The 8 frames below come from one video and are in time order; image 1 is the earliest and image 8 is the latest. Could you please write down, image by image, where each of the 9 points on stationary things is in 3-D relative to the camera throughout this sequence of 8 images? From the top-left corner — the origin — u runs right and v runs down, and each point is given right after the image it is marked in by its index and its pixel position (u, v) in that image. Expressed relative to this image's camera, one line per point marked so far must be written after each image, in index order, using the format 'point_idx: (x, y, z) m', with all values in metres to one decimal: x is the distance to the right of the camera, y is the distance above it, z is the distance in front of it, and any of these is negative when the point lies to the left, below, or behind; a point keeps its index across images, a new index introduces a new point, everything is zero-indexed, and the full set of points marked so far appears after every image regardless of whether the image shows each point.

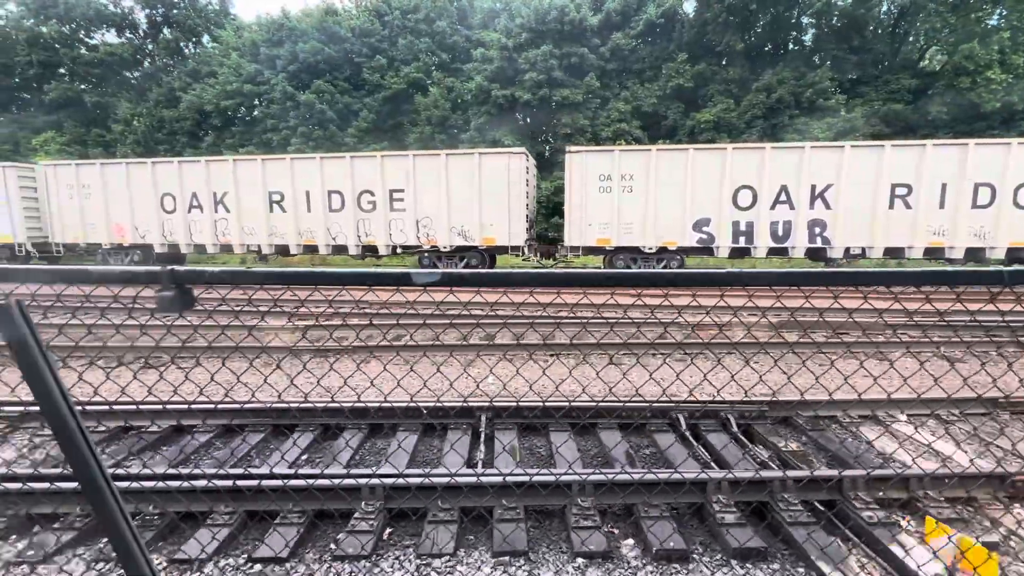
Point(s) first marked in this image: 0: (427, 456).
0: (-0.5, -1.0, +2.9) m
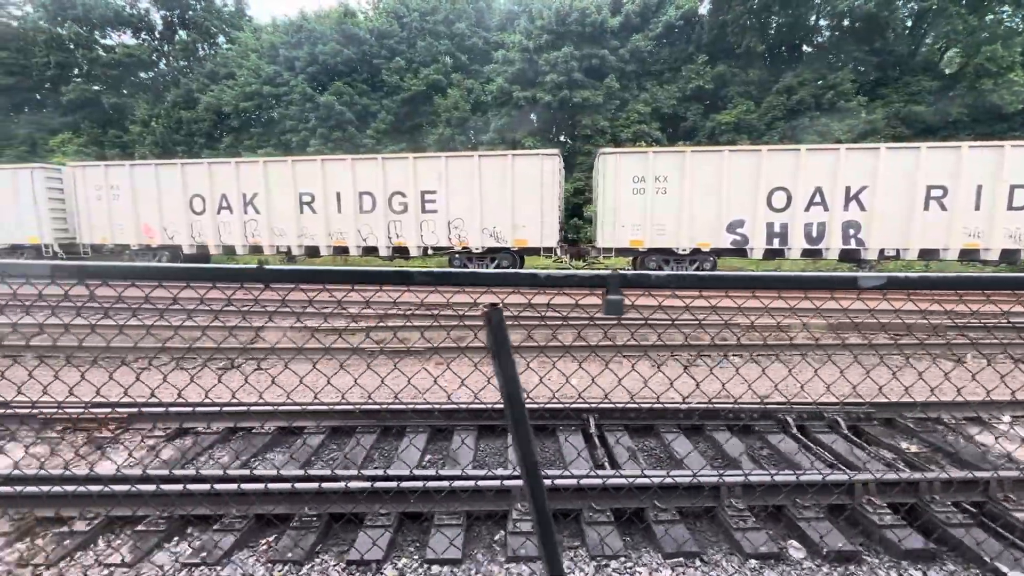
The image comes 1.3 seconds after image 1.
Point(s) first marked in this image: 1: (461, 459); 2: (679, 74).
0: (+0.2, -1.0, +2.9) m
1: (-0.2, -1.0, +2.8) m
2: (+6.2, +7.9, +17.8) m
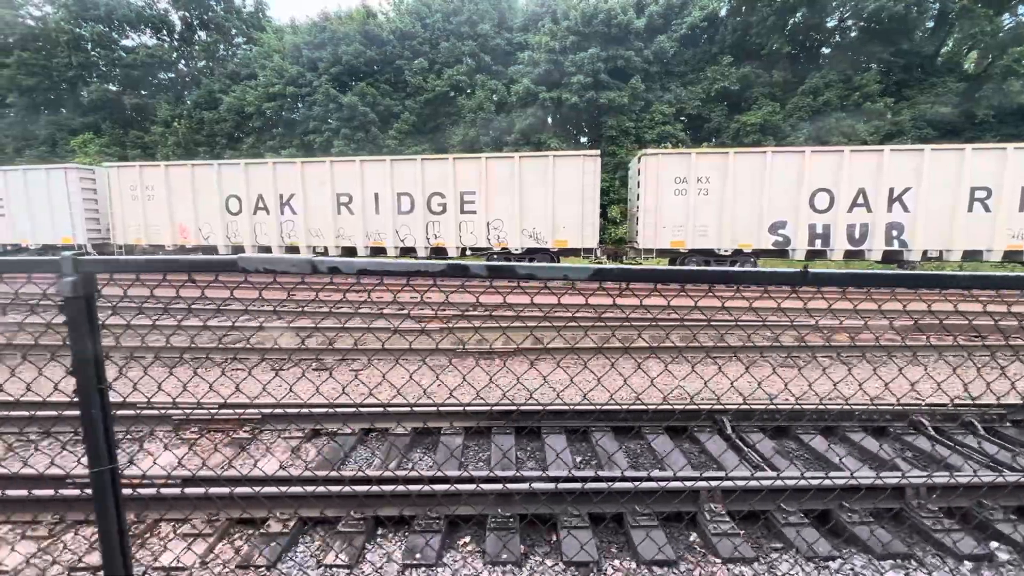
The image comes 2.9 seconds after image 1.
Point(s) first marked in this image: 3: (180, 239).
0: (+1.1, -1.0, +2.9) m
1: (+0.6, -1.0, +2.8) m
2: (+7.0, +7.8, +17.8) m
3: (-8.4, +1.2, +12.3) m
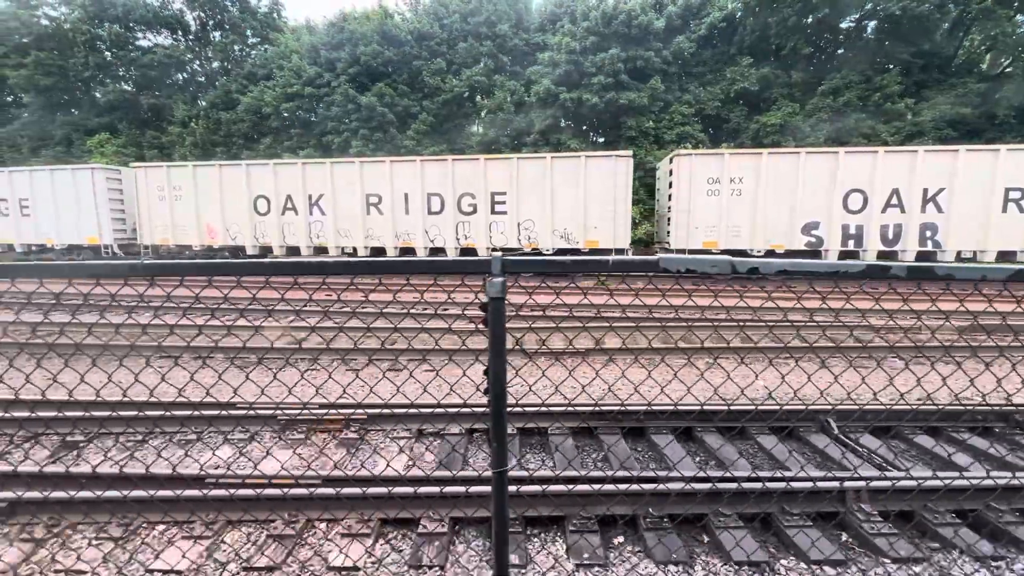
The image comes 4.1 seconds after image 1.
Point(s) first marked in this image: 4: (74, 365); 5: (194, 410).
0: (+1.8, -1.0, +2.9) m
1: (+1.3, -1.0, +2.9) m
2: (+7.7, +7.8, +17.8) m
3: (-7.7, +1.2, +12.3) m
4: (-5.0, -0.9, +5.5) m
5: (-2.2, -0.9, +3.4) m
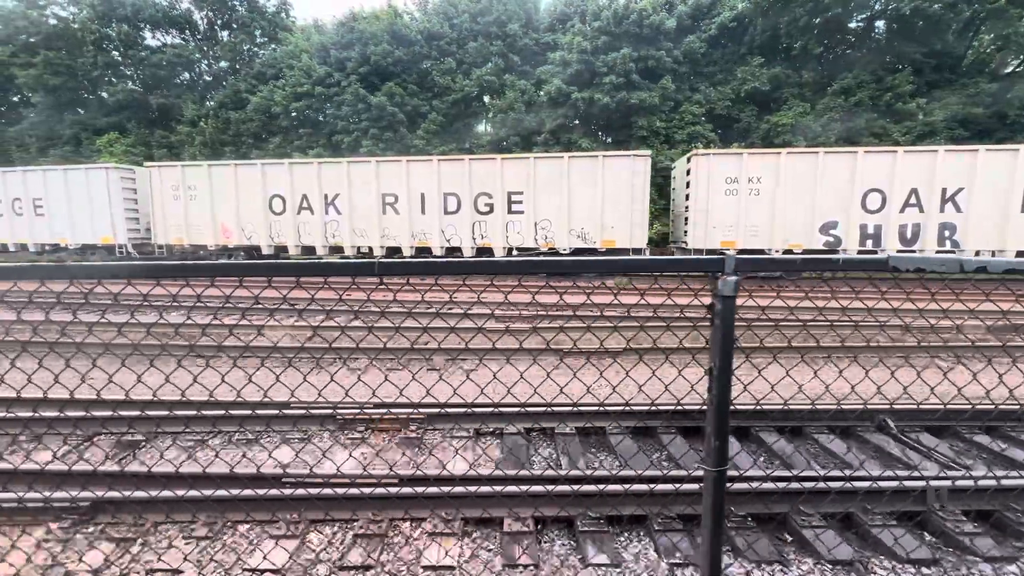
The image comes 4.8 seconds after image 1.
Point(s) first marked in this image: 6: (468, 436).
0: (+2.2, -1.0, +2.9) m
1: (+1.7, -1.0, +2.9) m
2: (+8.1, +7.8, +17.8) m
3: (-7.3, +1.2, +12.3) m
4: (-4.6, -0.9, +5.5) m
5: (-1.9, -0.9, +3.4) m
6: (-0.3, -1.0, +3.2) m
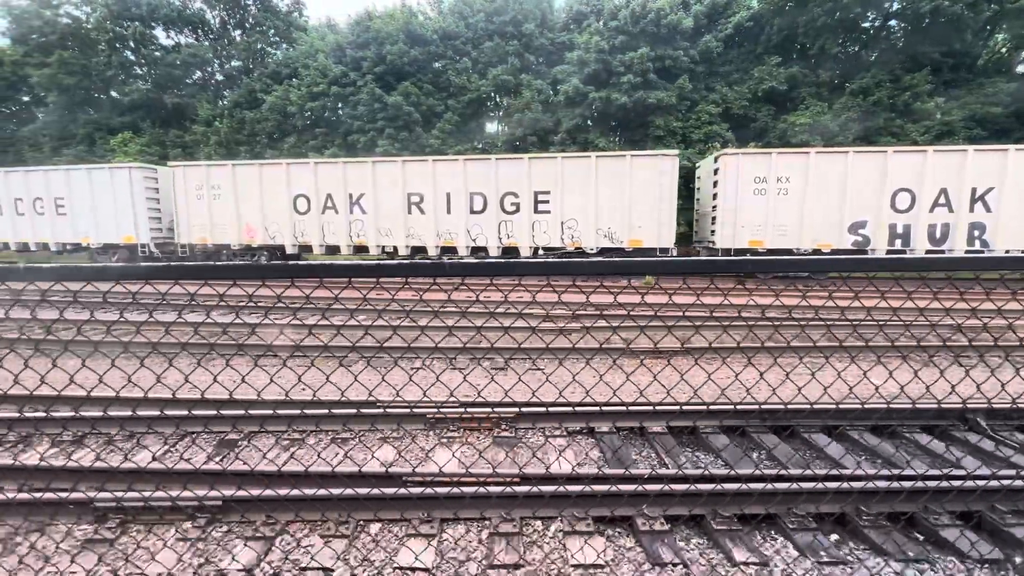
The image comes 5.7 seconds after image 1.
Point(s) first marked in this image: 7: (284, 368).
0: (+2.8, -1.0, +2.9) m
1: (+2.3, -1.0, +2.9) m
2: (+8.7, +7.8, +17.8) m
3: (-6.7, +1.3, +12.3) m
4: (-4.0, -0.9, +5.5) m
5: (-1.3, -0.9, +3.4) m
6: (+0.3, -1.0, +3.2) m
7: (-2.5, -0.9, +5.3) m
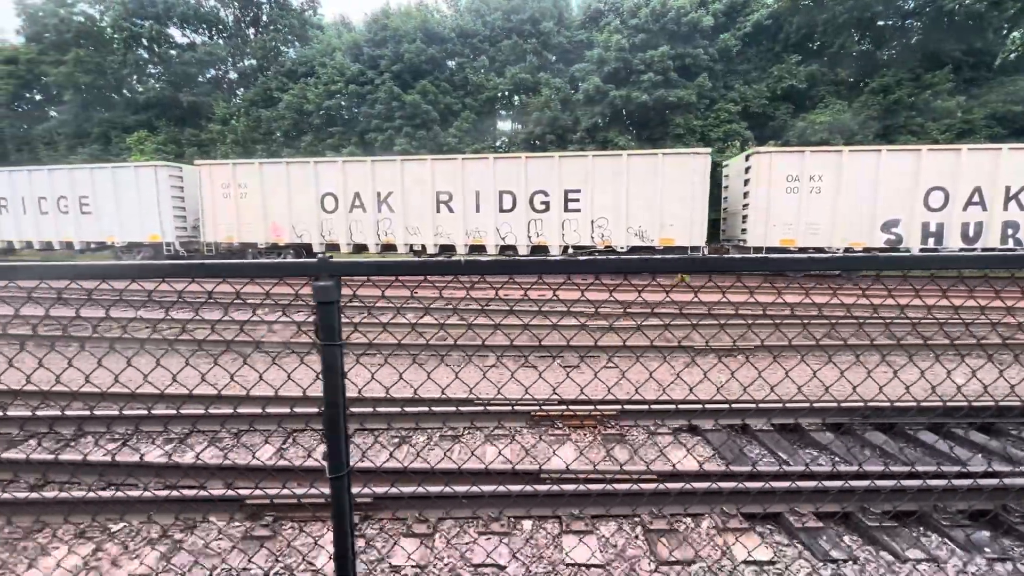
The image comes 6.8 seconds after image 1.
0: (+3.5, -1.0, +2.9) m
1: (+3.0, -1.0, +2.9) m
2: (+9.4, +7.9, +17.8) m
3: (-6.1, +1.3, +12.3) m
4: (-3.4, -0.8, +5.5) m
5: (-0.6, -0.8, +3.4) m
6: (+1.0, -0.9, +3.2) m
7: (-1.8, -0.9, +5.3) m
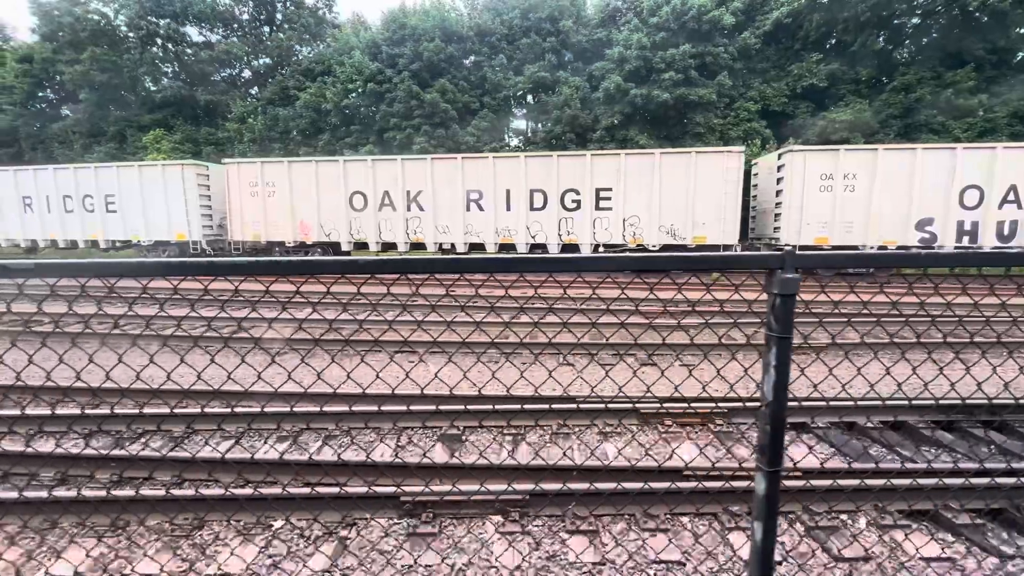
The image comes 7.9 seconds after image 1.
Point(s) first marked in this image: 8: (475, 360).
0: (+4.2, -1.0, +2.9) m
1: (+3.7, -1.0, +2.9) m
2: (+10.1, +7.9, +17.8) m
3: (-5.4, +1.3, +12.3) m
4: (-2.7, -0.8, +5.5) m
5: (+0.1, -0.8, +3.4) m
6: (+1.7, -0.9, +3.2) m
7: (-1.1, -0.8, +5.3) m
8: (-0.4, -0.7, +5.3) m
